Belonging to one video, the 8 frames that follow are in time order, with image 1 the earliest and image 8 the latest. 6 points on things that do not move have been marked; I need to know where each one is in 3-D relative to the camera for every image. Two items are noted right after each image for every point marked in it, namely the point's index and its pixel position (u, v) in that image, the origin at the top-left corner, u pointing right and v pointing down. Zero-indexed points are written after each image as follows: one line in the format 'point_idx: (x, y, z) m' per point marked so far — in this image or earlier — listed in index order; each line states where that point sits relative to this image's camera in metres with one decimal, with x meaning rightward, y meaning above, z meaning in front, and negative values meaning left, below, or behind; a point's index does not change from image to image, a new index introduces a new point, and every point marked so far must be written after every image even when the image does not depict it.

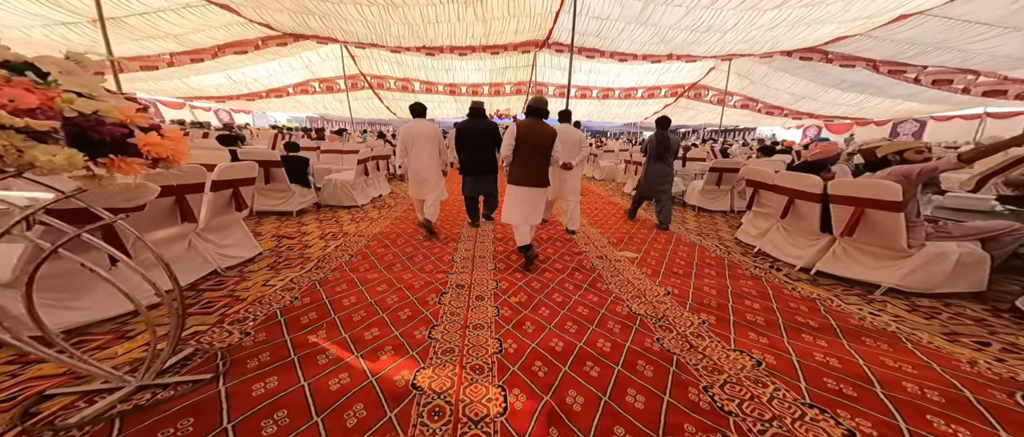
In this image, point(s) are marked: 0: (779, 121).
0: (+11.6, +4.2, +12.3) m
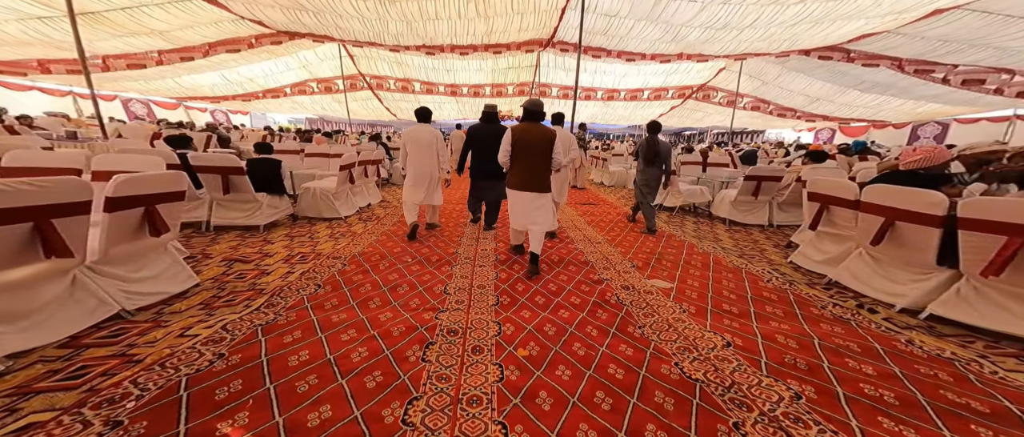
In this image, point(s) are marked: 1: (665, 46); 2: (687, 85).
0: (+11.7, +4.0, +11.9) m
1: (+3.8, +4.3, +7.2) m
2: (+6.4, +4.9, +10.6) m
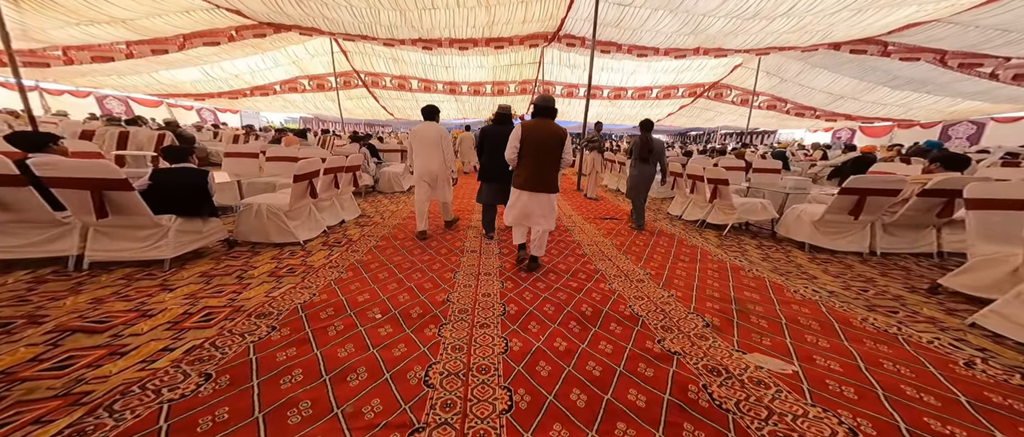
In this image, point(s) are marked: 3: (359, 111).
0: (+11.8, +3.8, +11.3) m
1: (+3.9, +4.1, +6.6) m
2: (+6.5, +4.7, +10.0) m
3: (-7.1, +5.0, +13.2) m
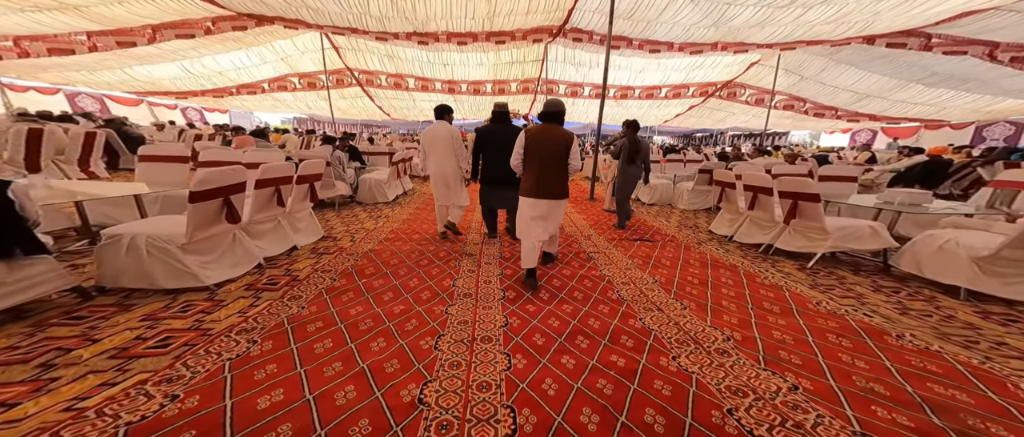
0: (+11.8, +3.5, +10.8) m
1: (+4.0, +3.9, +6.0) m
2: (+6.5, +4.5, +9.5) m
3: (-7.0, +4.8, +12.7) m
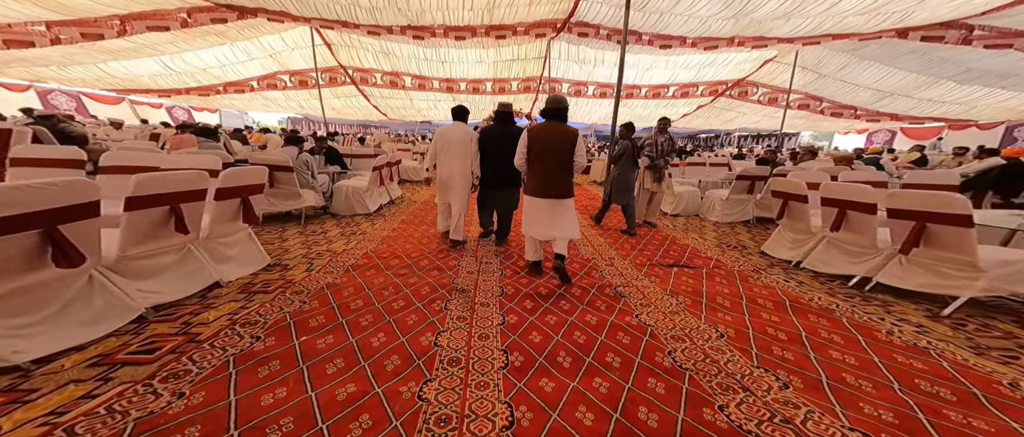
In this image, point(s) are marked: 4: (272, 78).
0: (+11.9, +3.3, +10.3) m
1: (+4.0, +3.8, +5.6) m
2: (+6.6, +4.3, +9.0) m
3: (-7.0, +4.6, +12.3) m
4: (-7.3, +4.3, +8.7) m
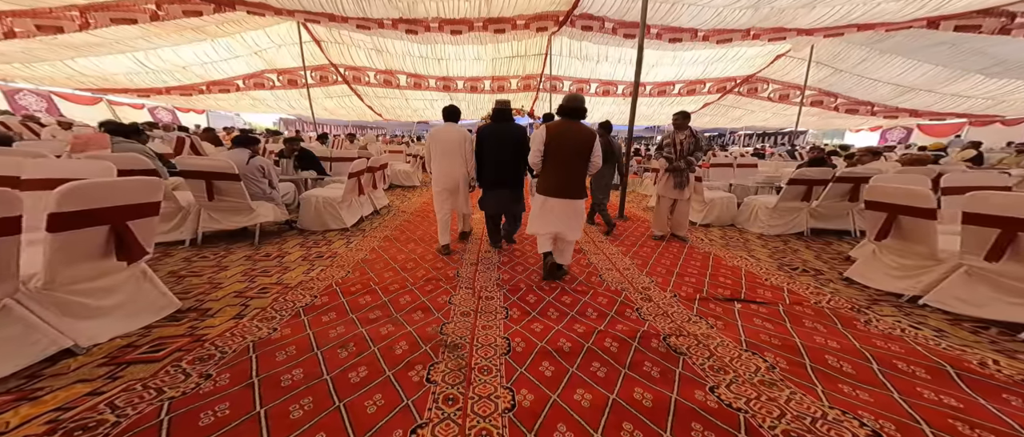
0: (+11.9, +3.3, +9.9) m
1: (+4.0, +3.7, +5.2) m
2: (+6.5, +4.2, +8.6) m
3: (-7.0, +4.4, +11.8) m
4: (-7.3, +4.1, +8.3) m
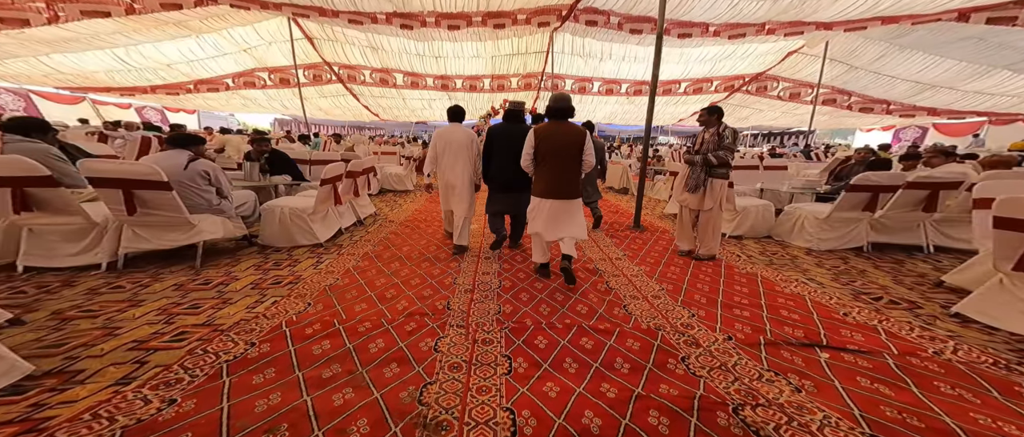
0: (+11.9, +3.2, +9.6) m
1: (+4.0, +3.6, +4.9) m
2: (+6.5, +4.1, +8.3) m
3: (-7.0, +4.3, +11.5) m
4: (-7.3, +4.0, +8.0) m
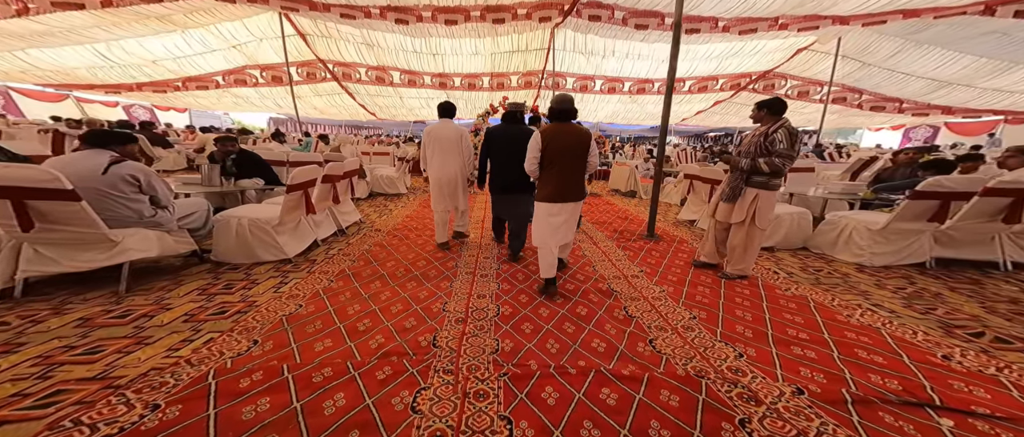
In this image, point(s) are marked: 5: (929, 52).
0: (+11.9, +3.1, +9.4) m
1: (+4.0, +3.5, +4.6) m
2: (+6.5, +4.1, +8.1) m
3: (-7.0, +4.2, +11.3) m
4: (-7.3, +3.9, +7.7) m
5: (+8.5, +3.4, +5.8) m
